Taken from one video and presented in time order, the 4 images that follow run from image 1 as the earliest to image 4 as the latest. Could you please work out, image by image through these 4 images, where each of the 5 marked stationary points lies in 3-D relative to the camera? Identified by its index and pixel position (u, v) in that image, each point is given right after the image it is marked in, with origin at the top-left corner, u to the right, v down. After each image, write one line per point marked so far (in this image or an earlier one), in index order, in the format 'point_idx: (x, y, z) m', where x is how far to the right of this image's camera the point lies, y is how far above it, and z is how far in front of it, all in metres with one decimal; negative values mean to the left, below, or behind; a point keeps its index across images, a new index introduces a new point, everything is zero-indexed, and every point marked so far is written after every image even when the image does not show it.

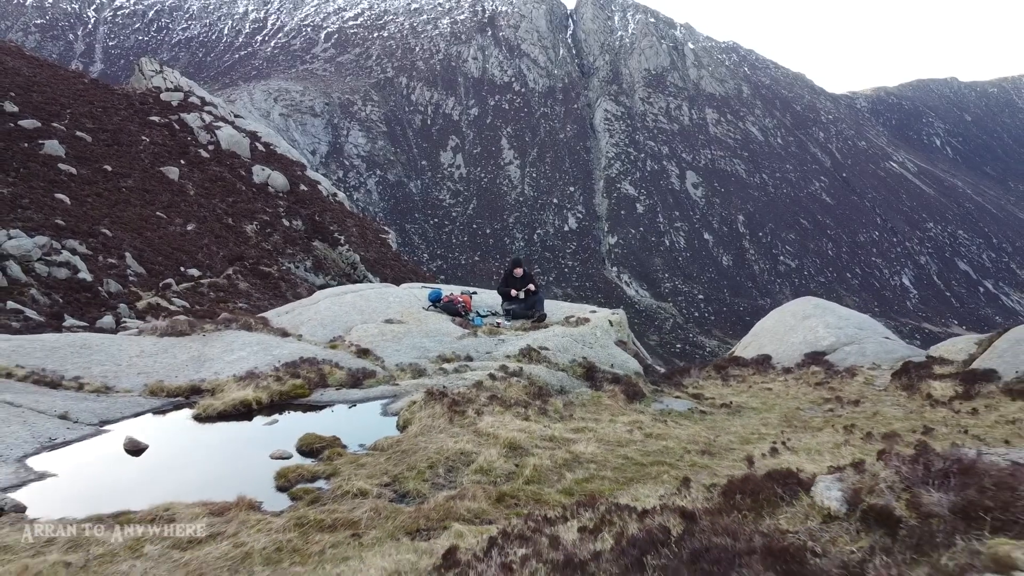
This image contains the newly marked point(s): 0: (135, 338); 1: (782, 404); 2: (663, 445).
0: (-4.5, -0.6, +9.8) m
1: (+3.3, -1.4, +9.8) m
2: (+1.3, -1.4, +7.2) m
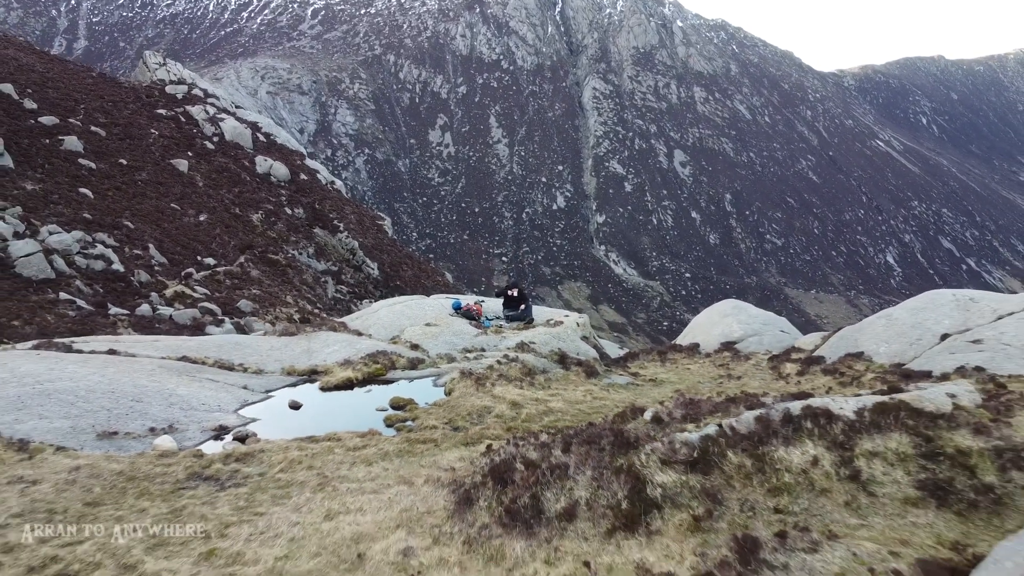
0: (-4.5, -0.9, +14.6) m
1: (+3.3, -1.6, +14.7) m
2: (+1.3, -1.7, +12.1) m
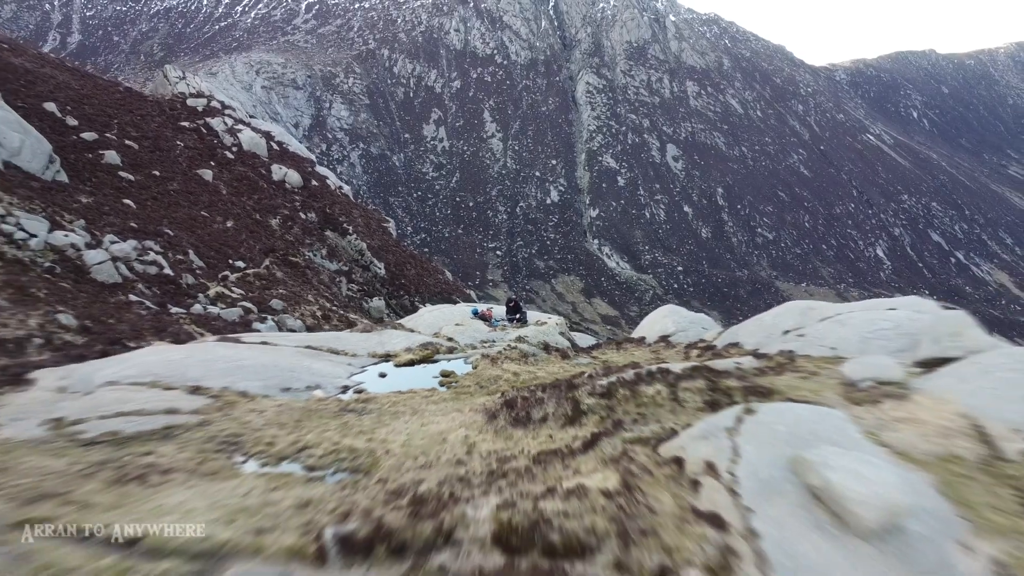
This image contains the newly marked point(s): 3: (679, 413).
0: (-4.5, -1.2, +22.1) m
1: (+3.3, -2.0, +22.2) m
2: (+1.4, -2.1, +19.6) m
3: (+2.8, -2.1, +13.4) m
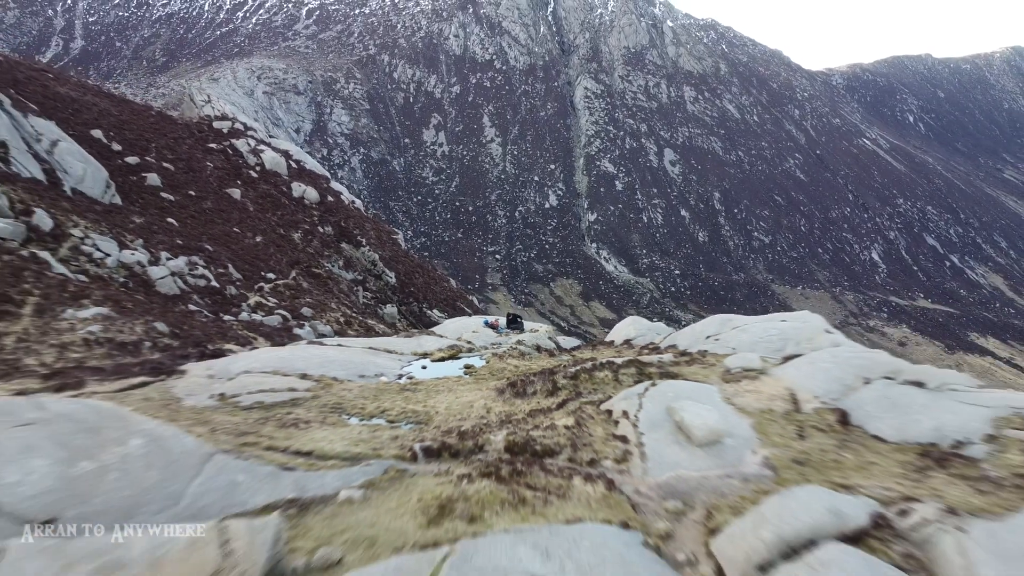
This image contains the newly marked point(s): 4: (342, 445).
0: (-4.5, -1.9, +30.4) m
1: (+3.4, -2.6, +30.6) m
2: (+1.4, -2.7, +27.9) m
3: (+2.9, -2.8, +21.8) m
4: (-4.0, -3.7, +18.8) m
